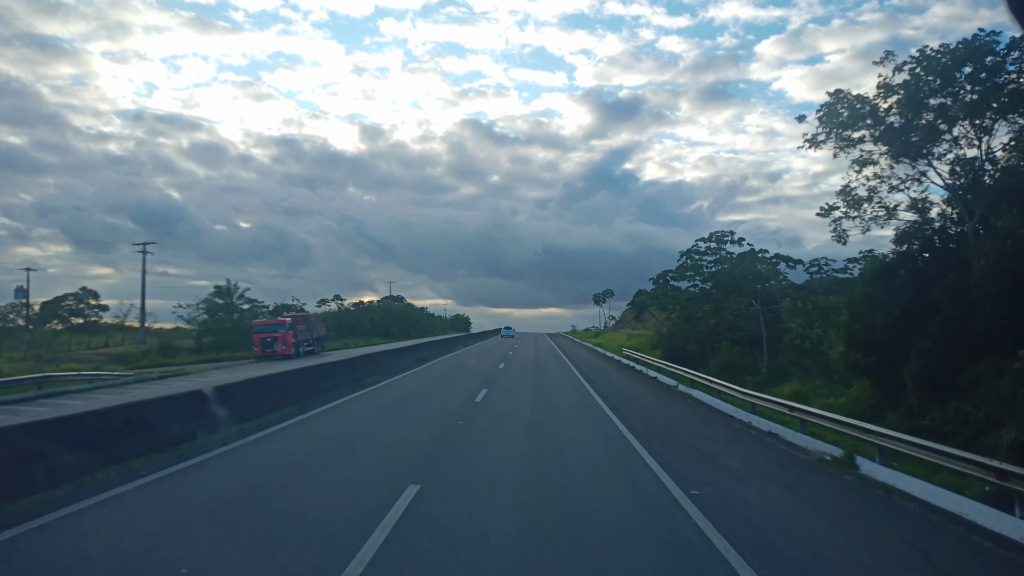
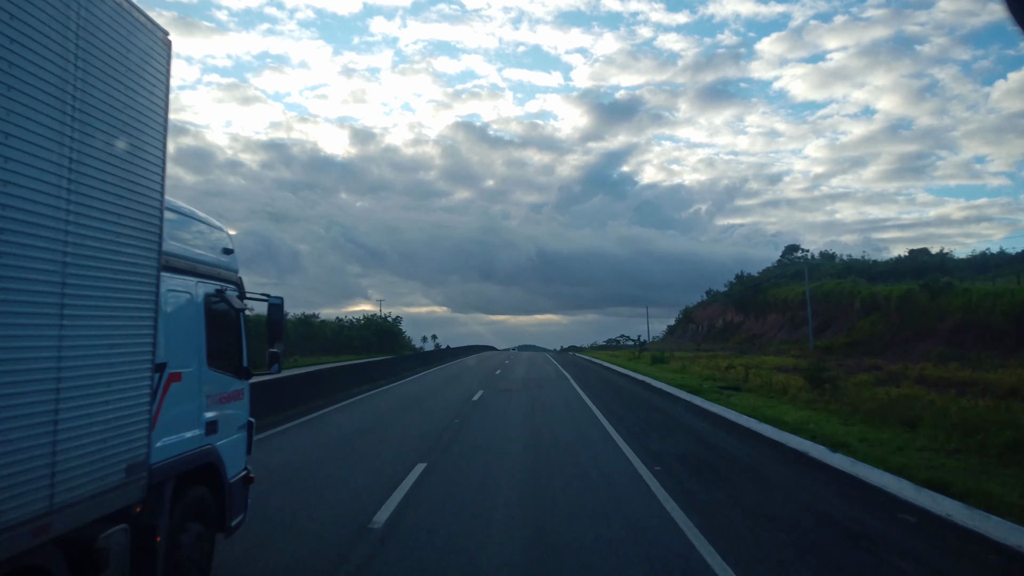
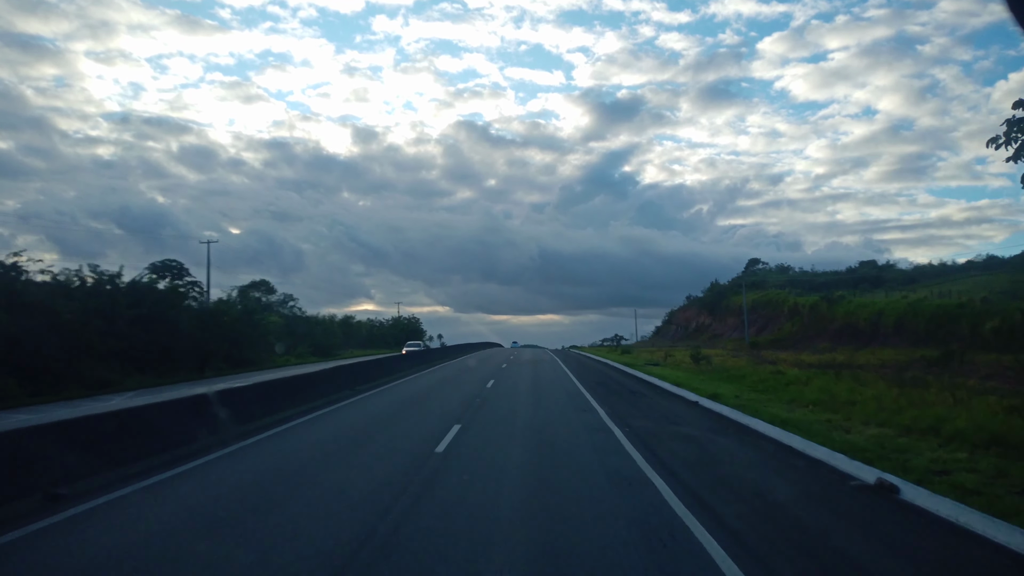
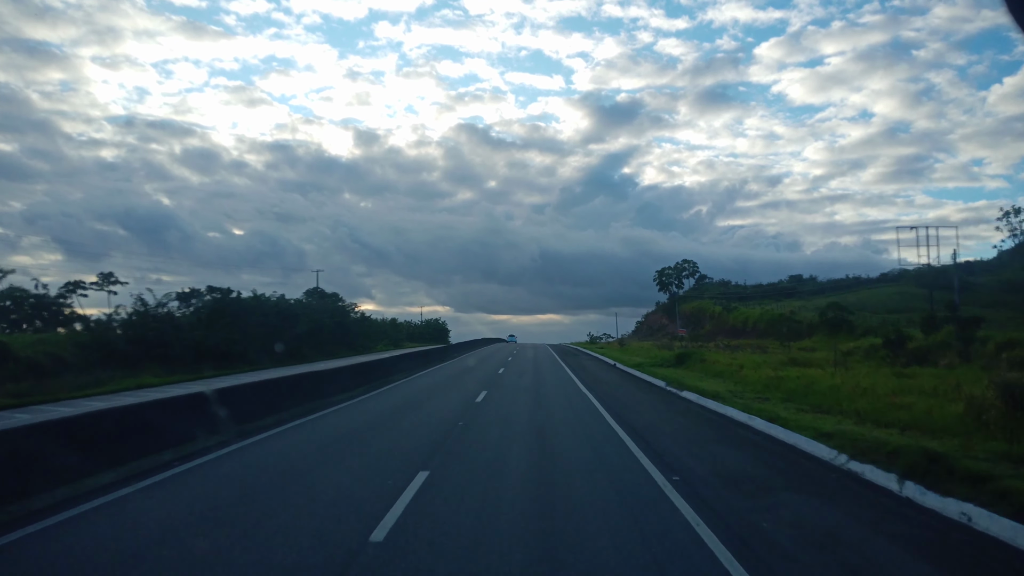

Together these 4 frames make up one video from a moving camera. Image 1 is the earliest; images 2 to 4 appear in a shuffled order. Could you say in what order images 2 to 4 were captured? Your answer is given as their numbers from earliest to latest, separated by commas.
4, 3, 2
